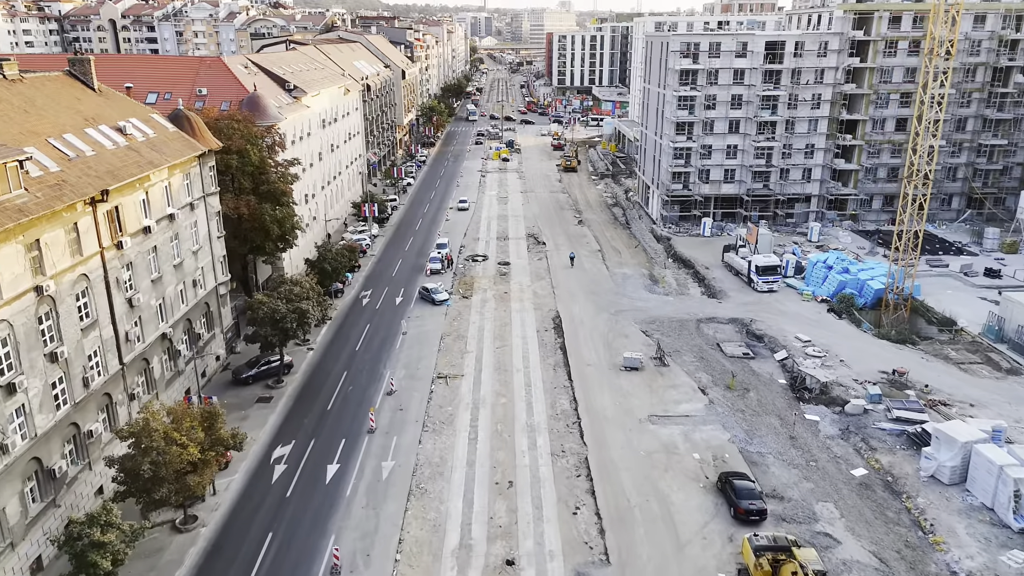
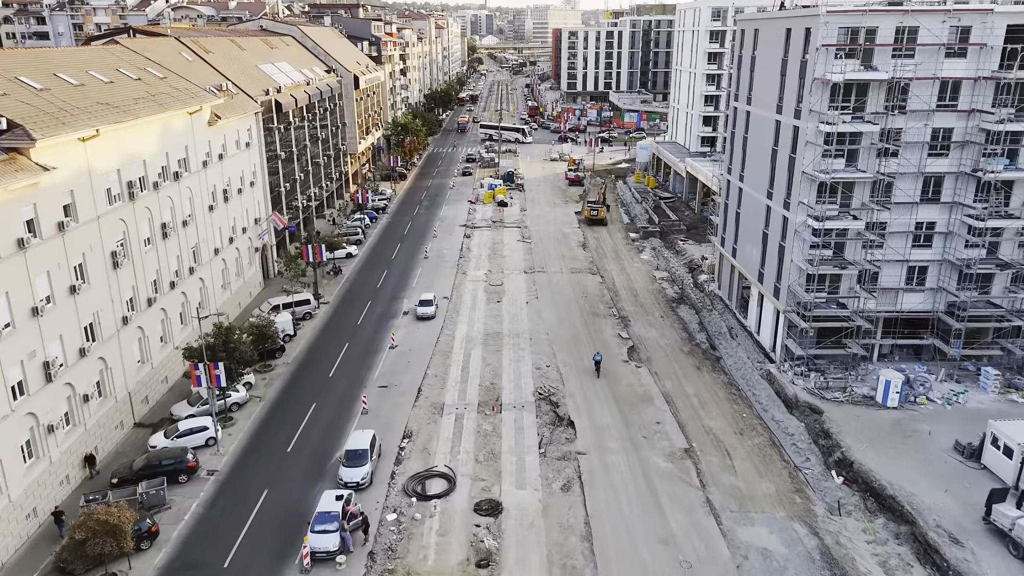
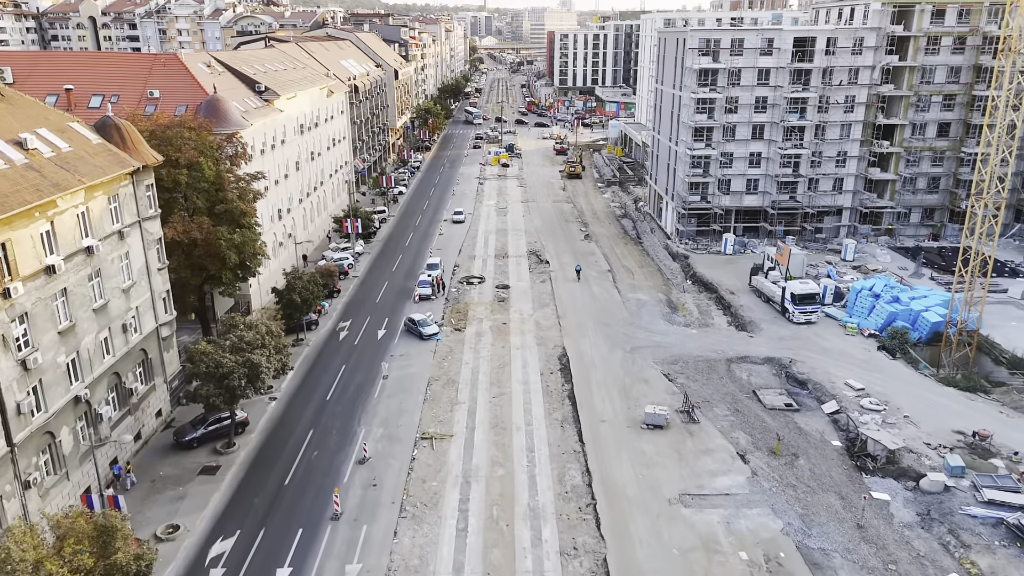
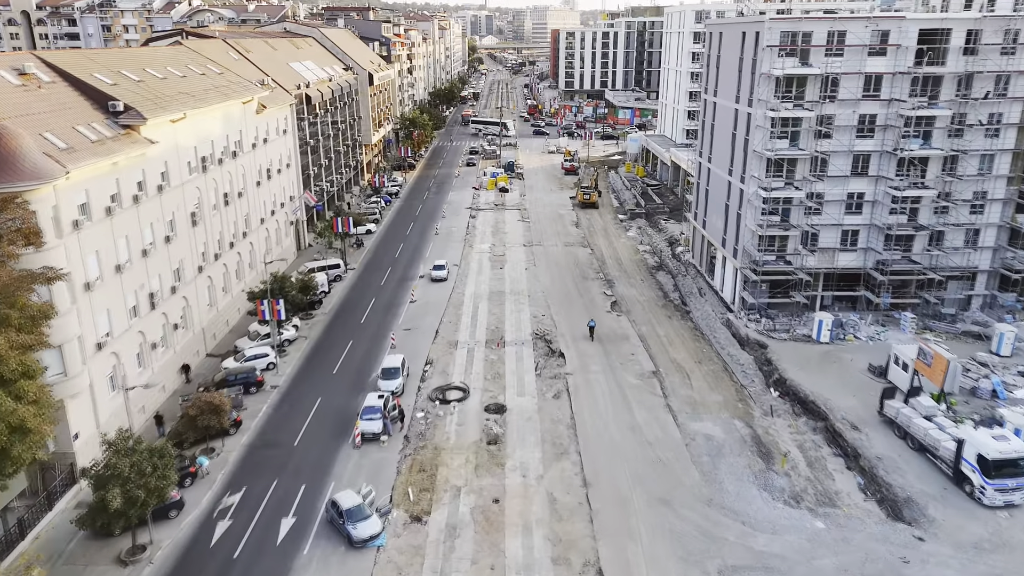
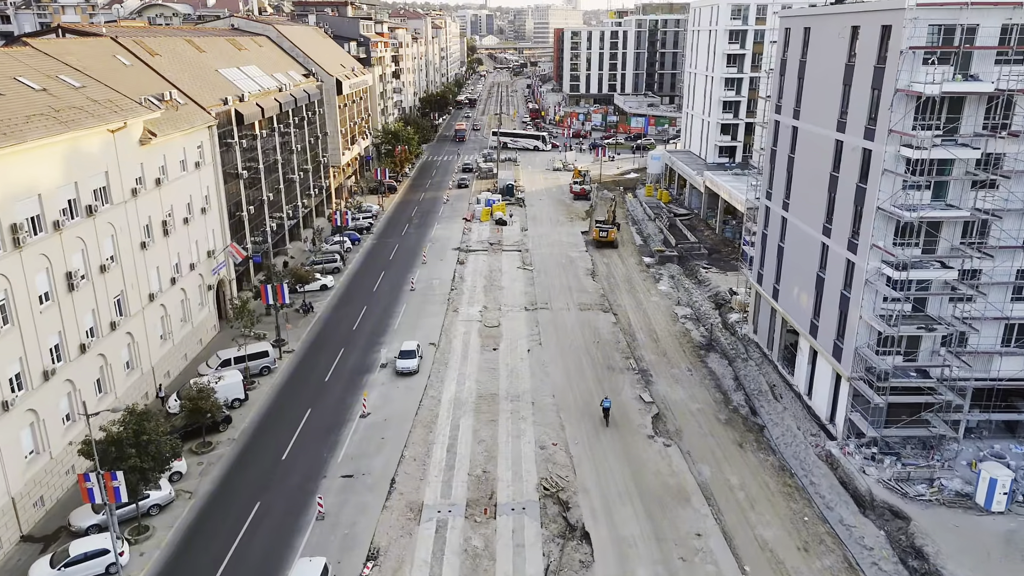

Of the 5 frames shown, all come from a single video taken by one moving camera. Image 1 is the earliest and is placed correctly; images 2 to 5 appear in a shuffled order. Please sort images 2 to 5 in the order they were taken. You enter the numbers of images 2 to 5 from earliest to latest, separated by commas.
3, 4, 2, 5
